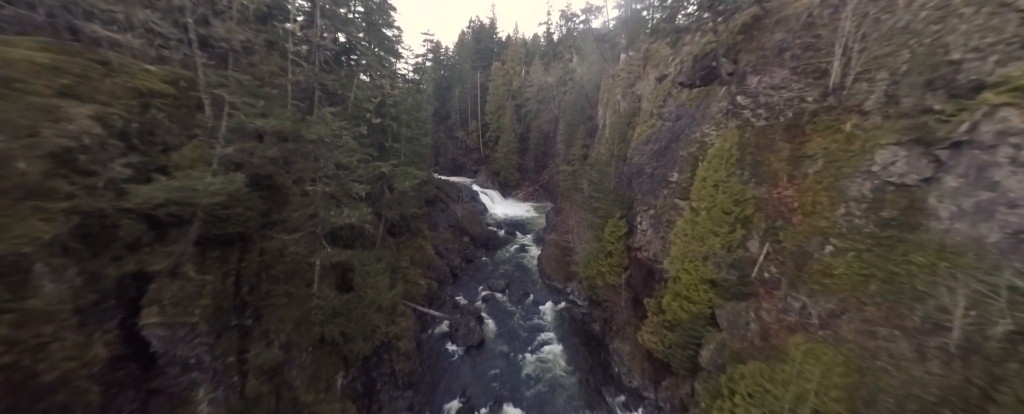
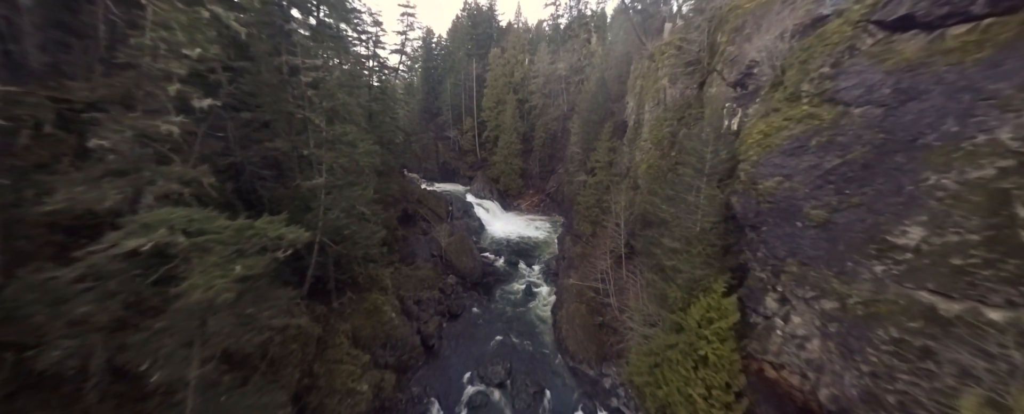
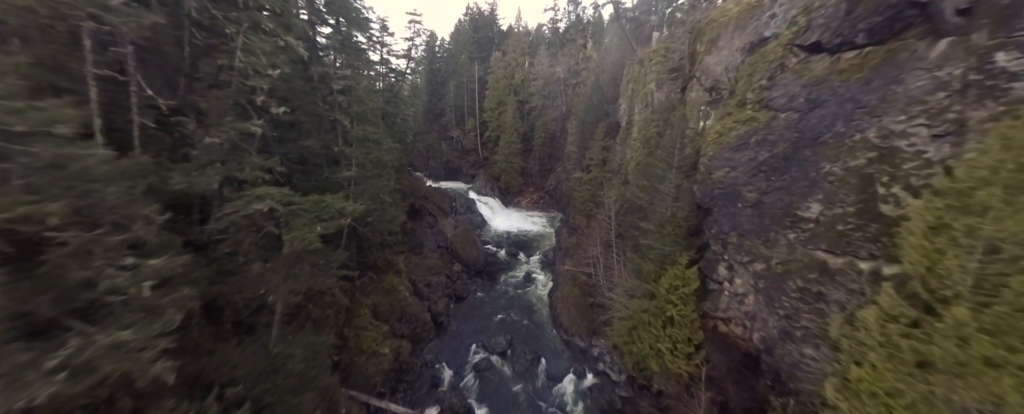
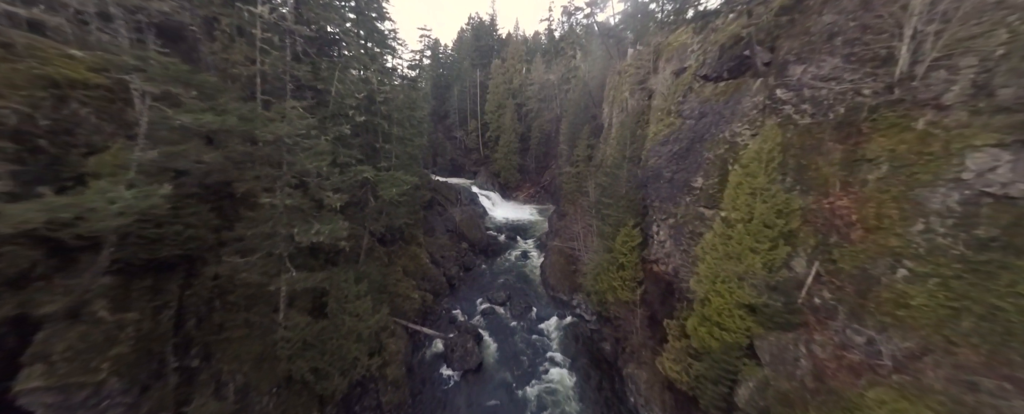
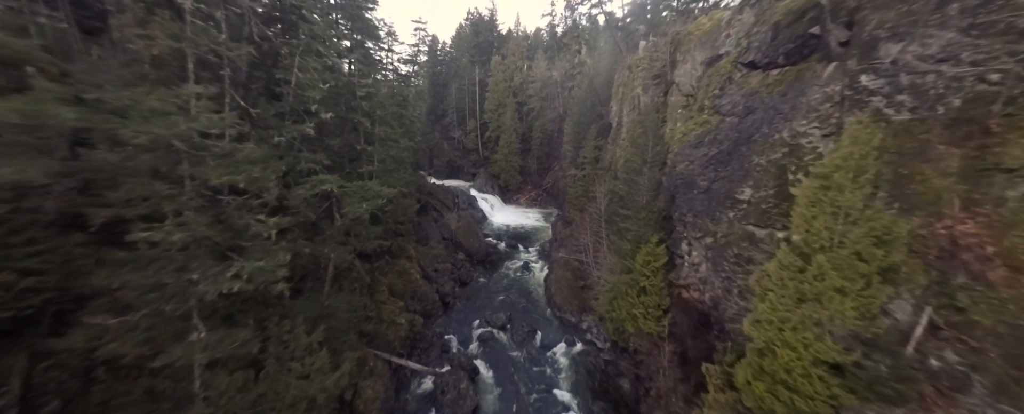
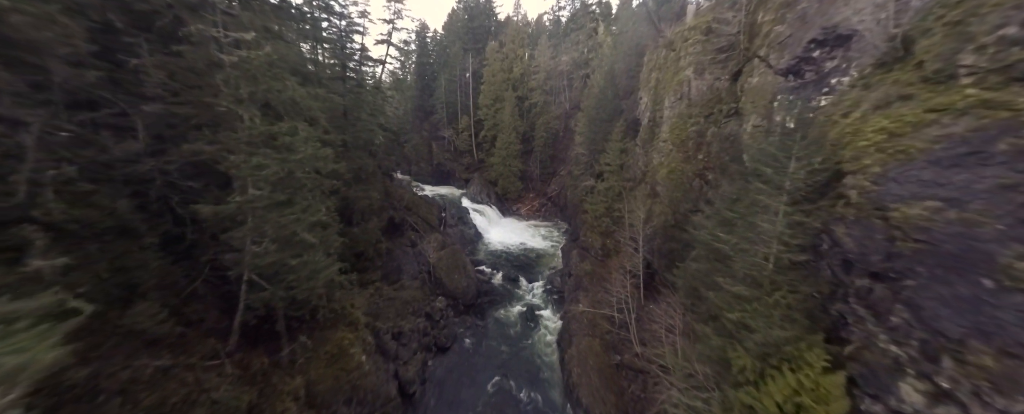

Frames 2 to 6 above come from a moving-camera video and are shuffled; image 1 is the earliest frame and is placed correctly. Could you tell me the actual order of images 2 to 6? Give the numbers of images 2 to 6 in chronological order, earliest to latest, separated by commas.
4, 5, 3, 2, 6
